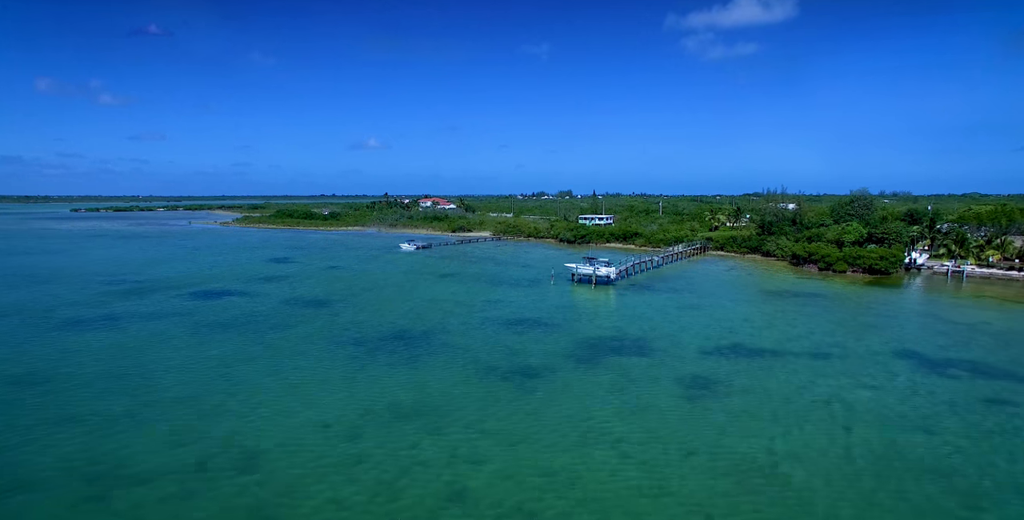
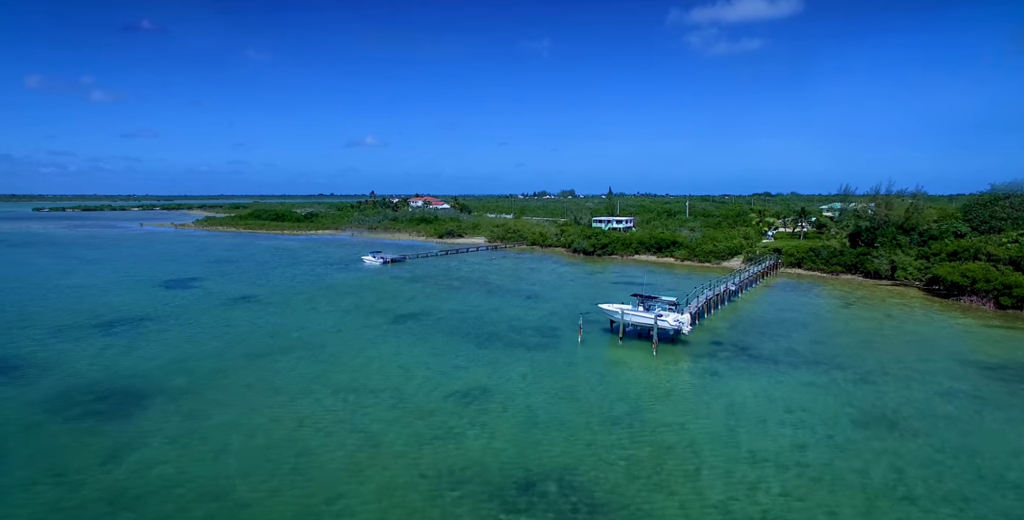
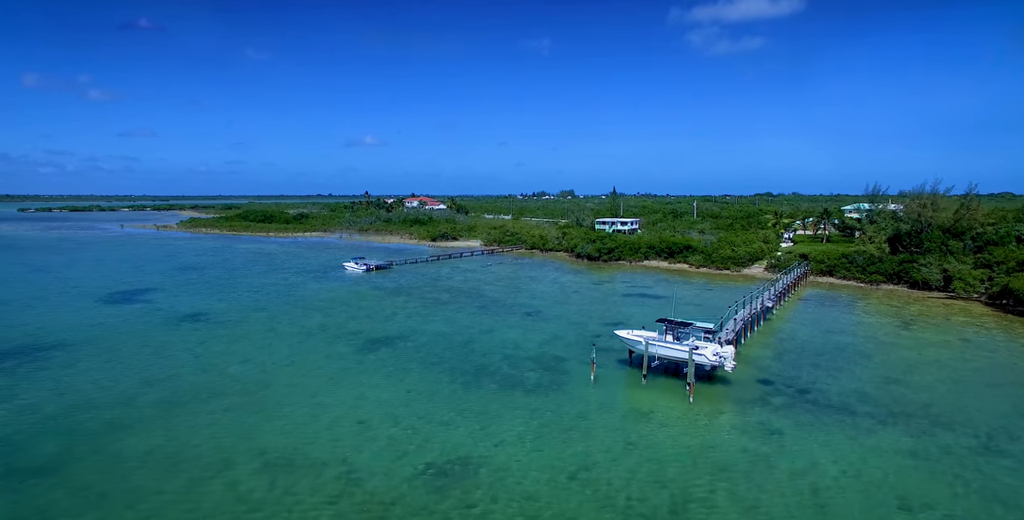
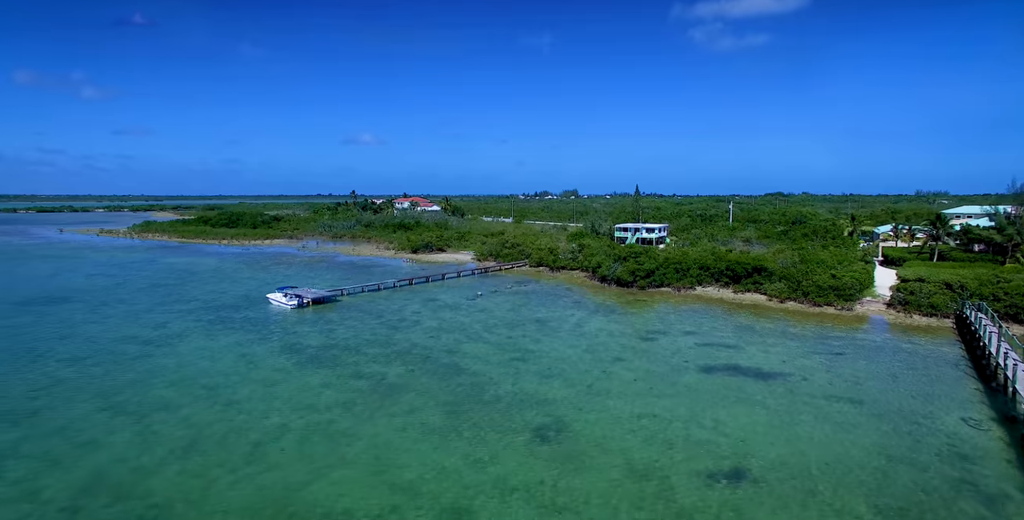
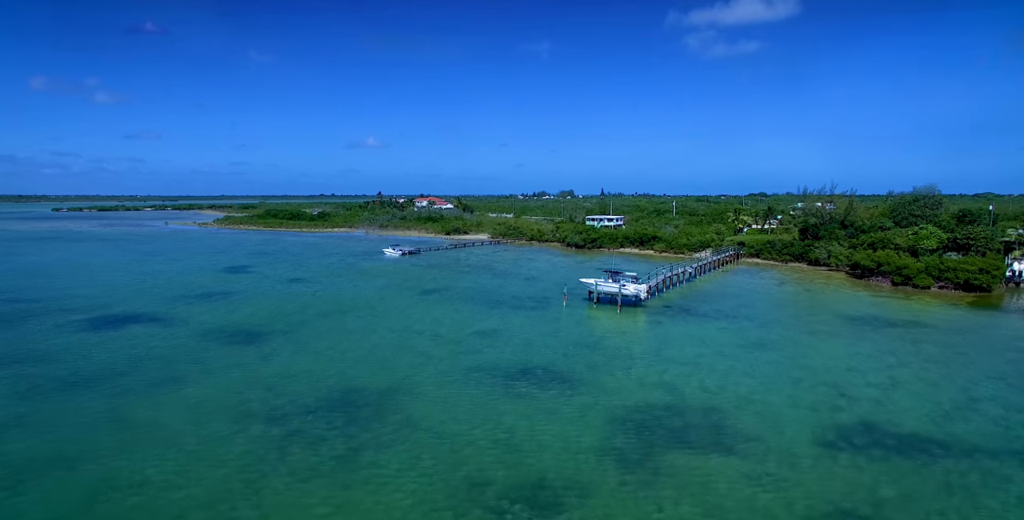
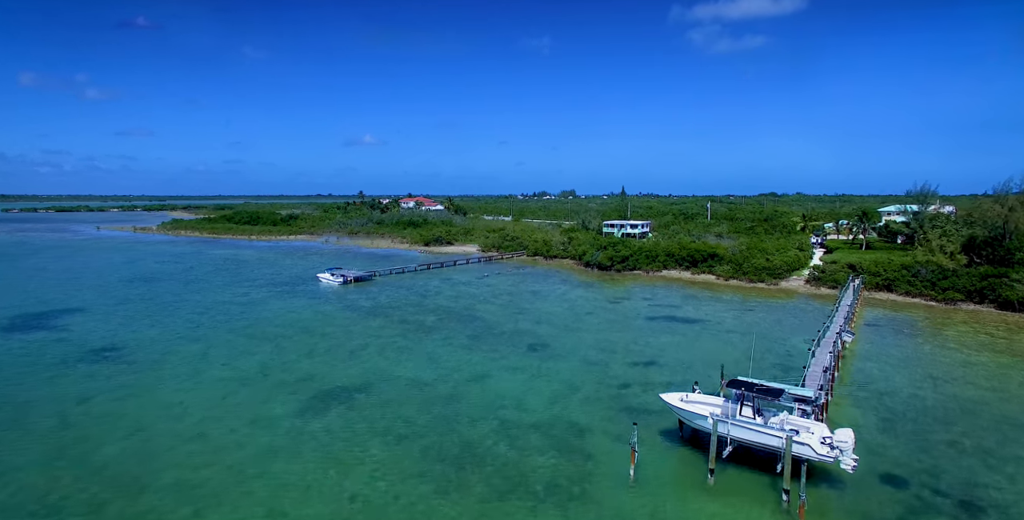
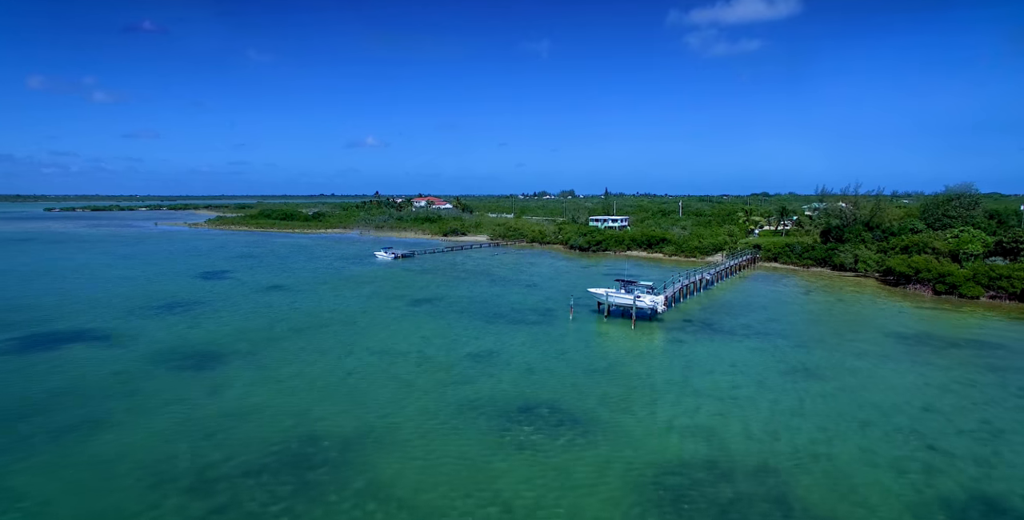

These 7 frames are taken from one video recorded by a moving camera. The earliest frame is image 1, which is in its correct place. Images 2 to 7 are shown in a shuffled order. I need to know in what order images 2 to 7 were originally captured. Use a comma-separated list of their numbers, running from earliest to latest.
5, 7, 2, 3, 6, 4
